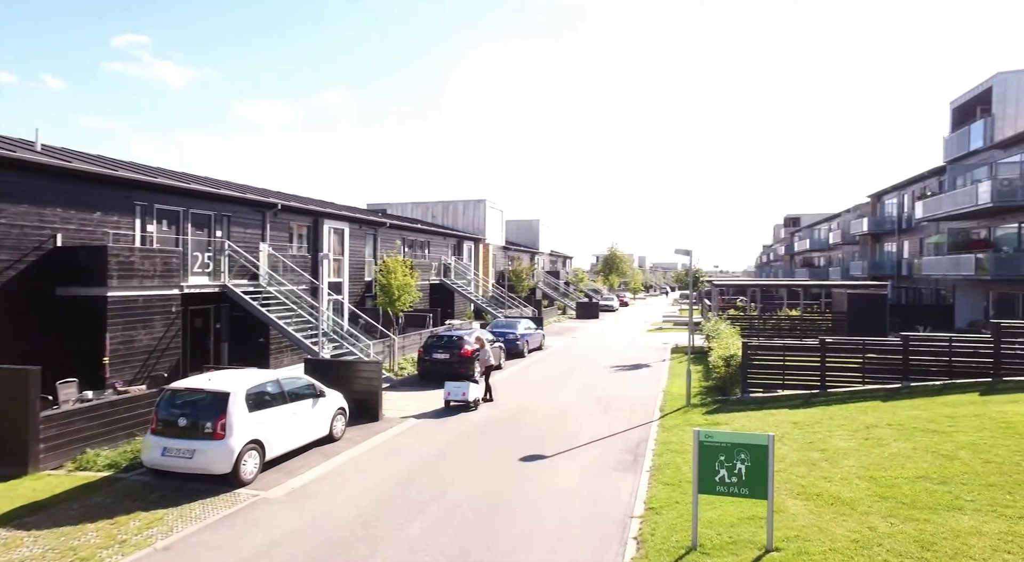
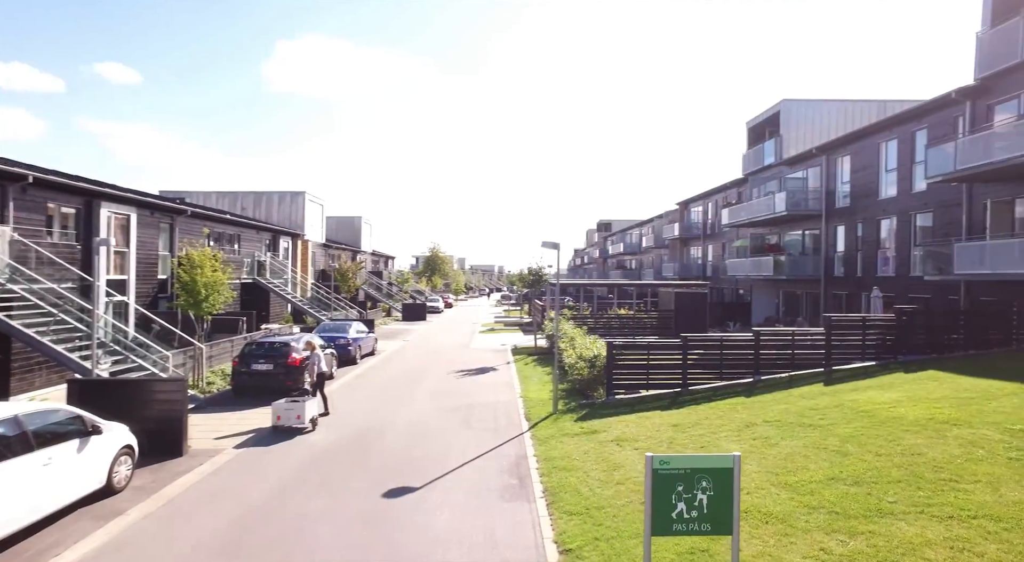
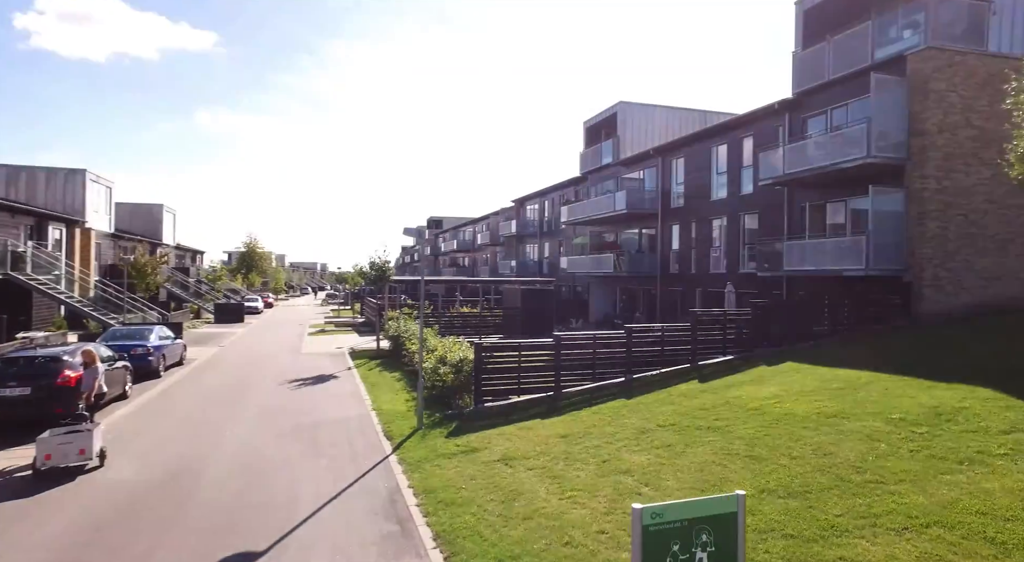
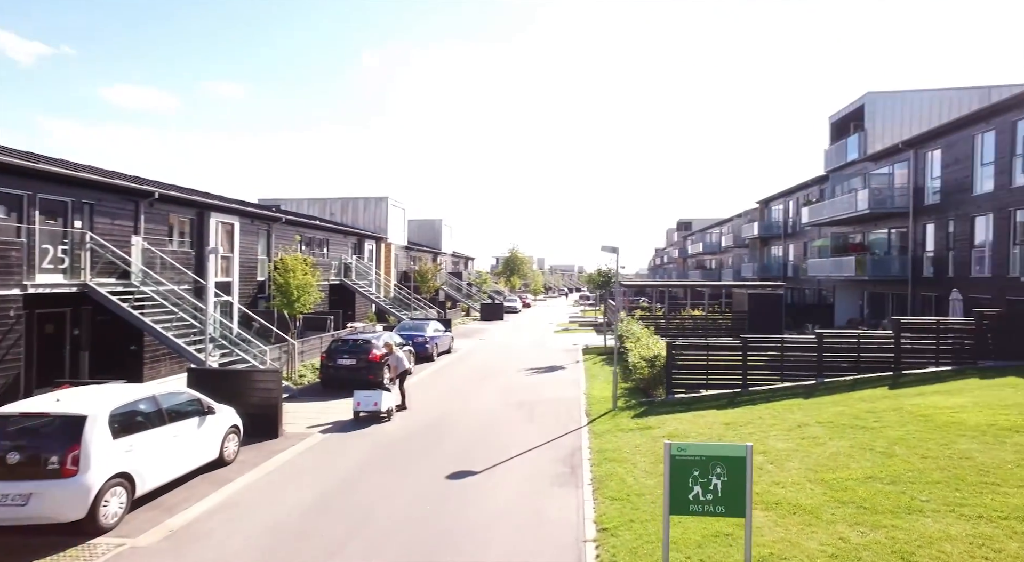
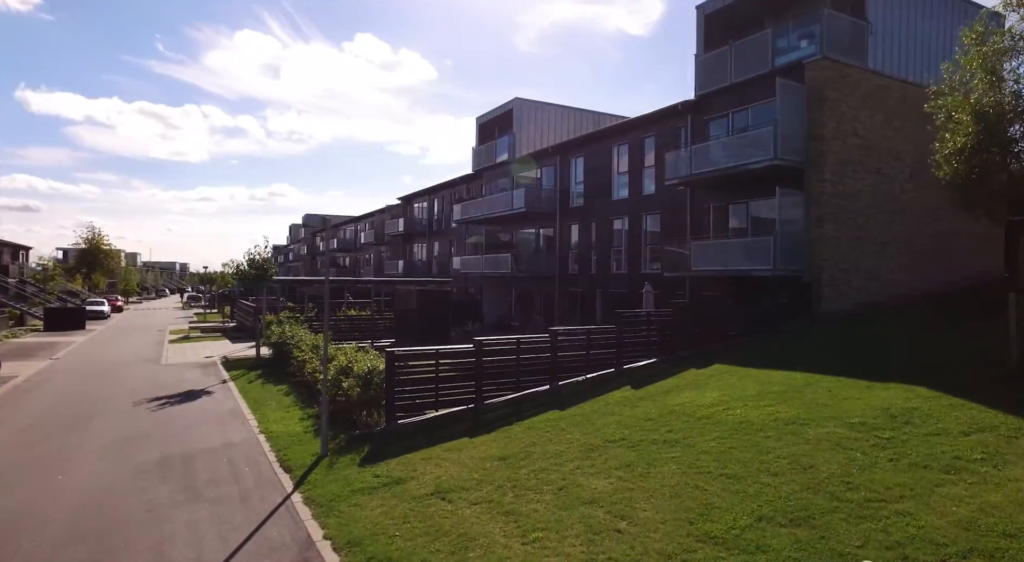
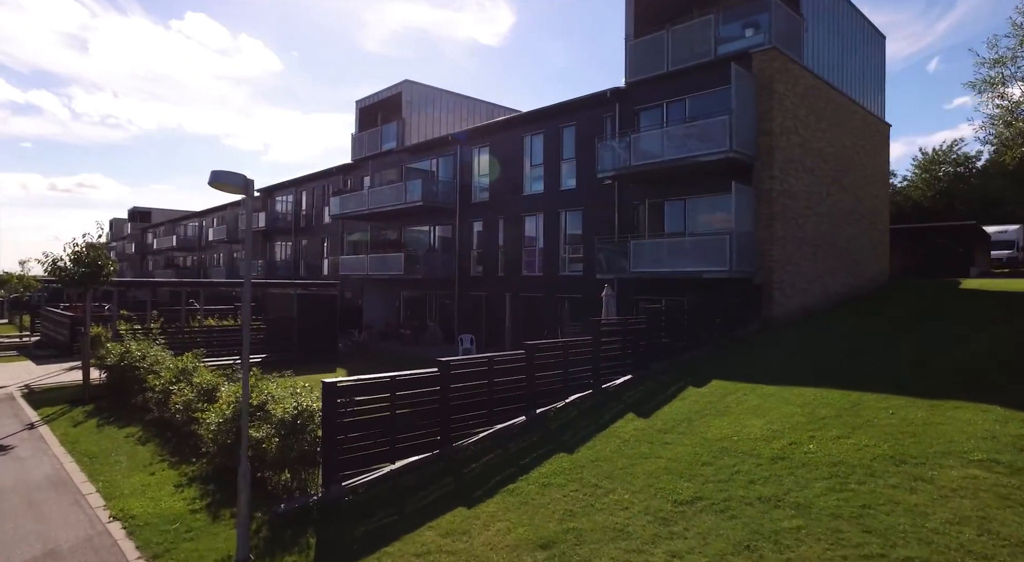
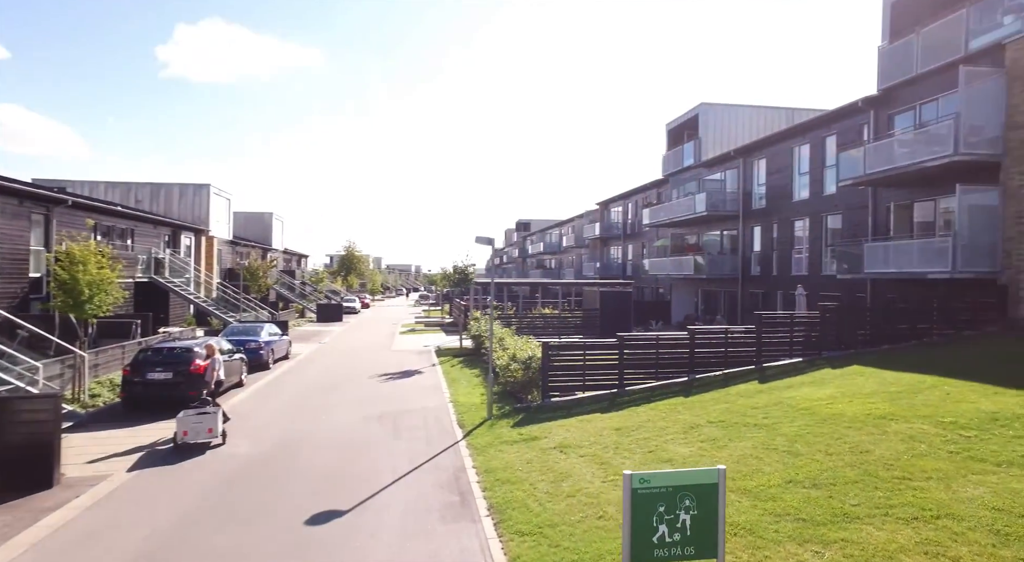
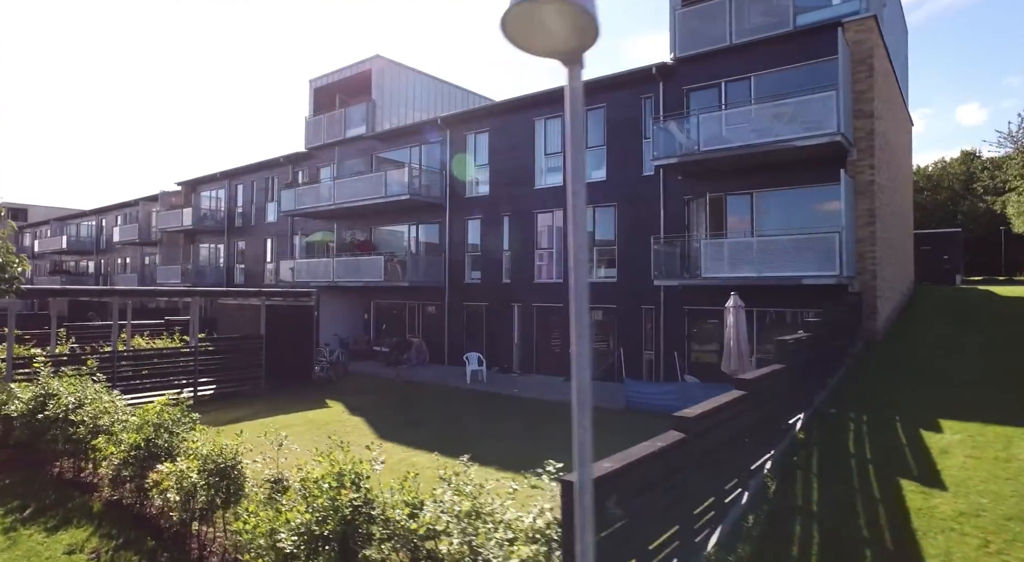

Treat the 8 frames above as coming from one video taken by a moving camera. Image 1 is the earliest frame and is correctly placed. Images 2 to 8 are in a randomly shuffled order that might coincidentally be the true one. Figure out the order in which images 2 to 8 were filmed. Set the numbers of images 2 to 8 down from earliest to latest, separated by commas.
4, 2, 7, 3, 5, 6, 8
